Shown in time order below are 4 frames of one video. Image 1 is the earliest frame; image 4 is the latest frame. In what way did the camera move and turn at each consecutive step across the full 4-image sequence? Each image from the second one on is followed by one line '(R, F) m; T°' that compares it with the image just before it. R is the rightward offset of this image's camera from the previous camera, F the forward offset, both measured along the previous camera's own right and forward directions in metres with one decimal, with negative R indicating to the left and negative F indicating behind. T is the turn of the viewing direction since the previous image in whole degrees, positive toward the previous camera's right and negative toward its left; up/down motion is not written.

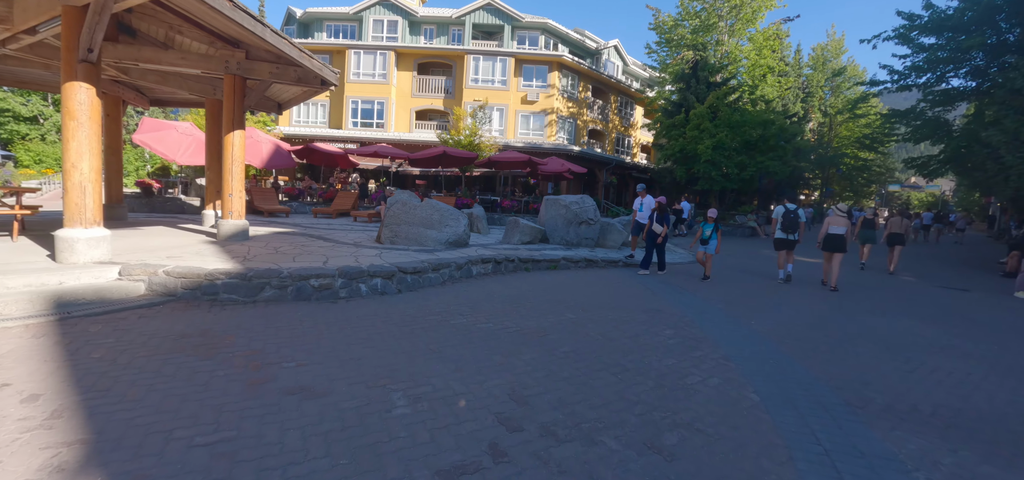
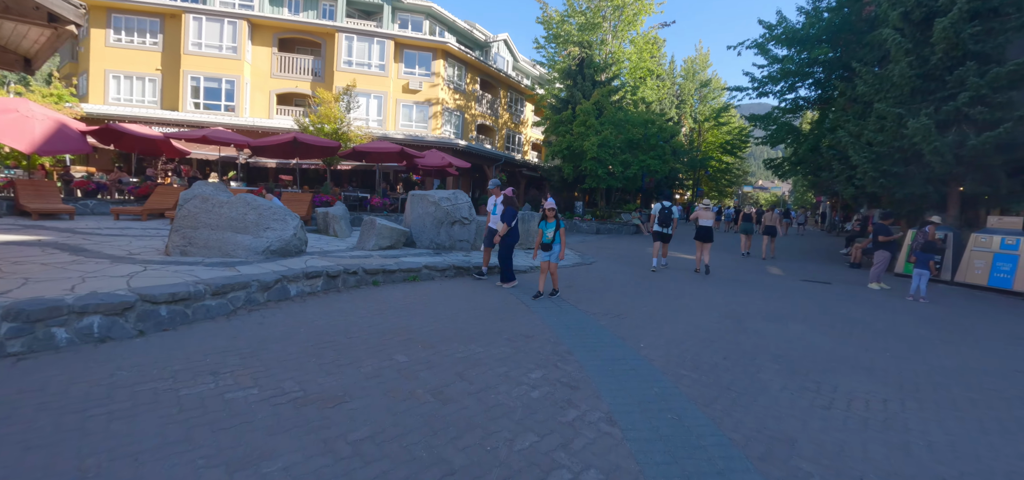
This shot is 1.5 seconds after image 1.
(+1.0, +1.9) m; +13°
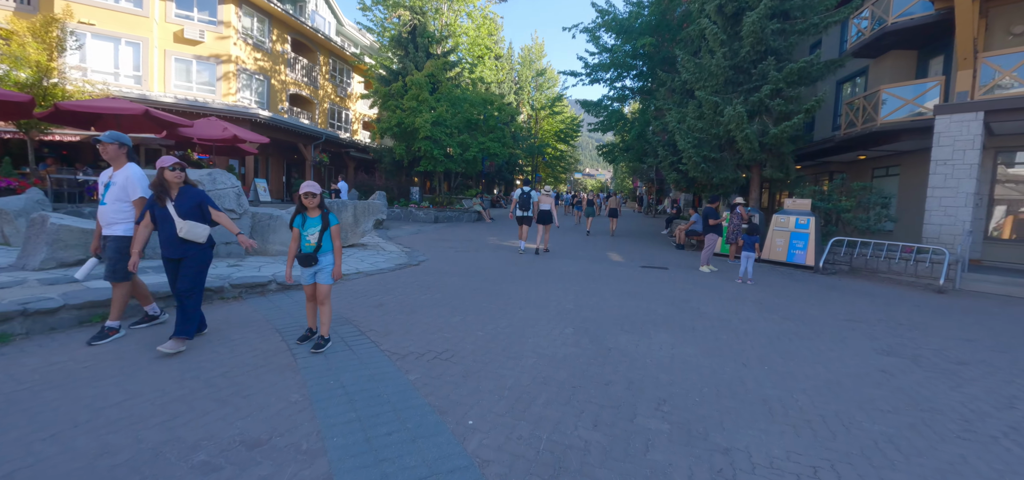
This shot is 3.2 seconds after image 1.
(+0.8, +2.2) m; +19°
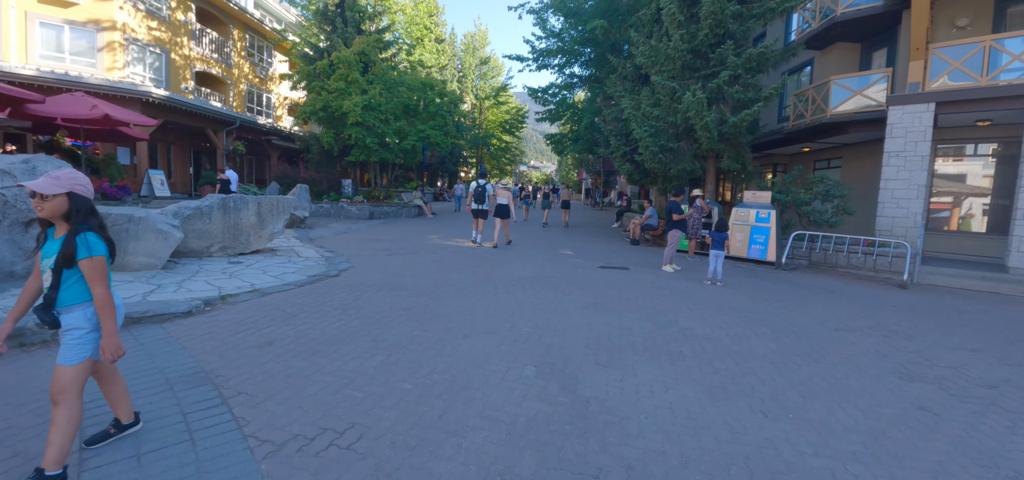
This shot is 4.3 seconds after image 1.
(+0.1, +1.5) m; +7°
